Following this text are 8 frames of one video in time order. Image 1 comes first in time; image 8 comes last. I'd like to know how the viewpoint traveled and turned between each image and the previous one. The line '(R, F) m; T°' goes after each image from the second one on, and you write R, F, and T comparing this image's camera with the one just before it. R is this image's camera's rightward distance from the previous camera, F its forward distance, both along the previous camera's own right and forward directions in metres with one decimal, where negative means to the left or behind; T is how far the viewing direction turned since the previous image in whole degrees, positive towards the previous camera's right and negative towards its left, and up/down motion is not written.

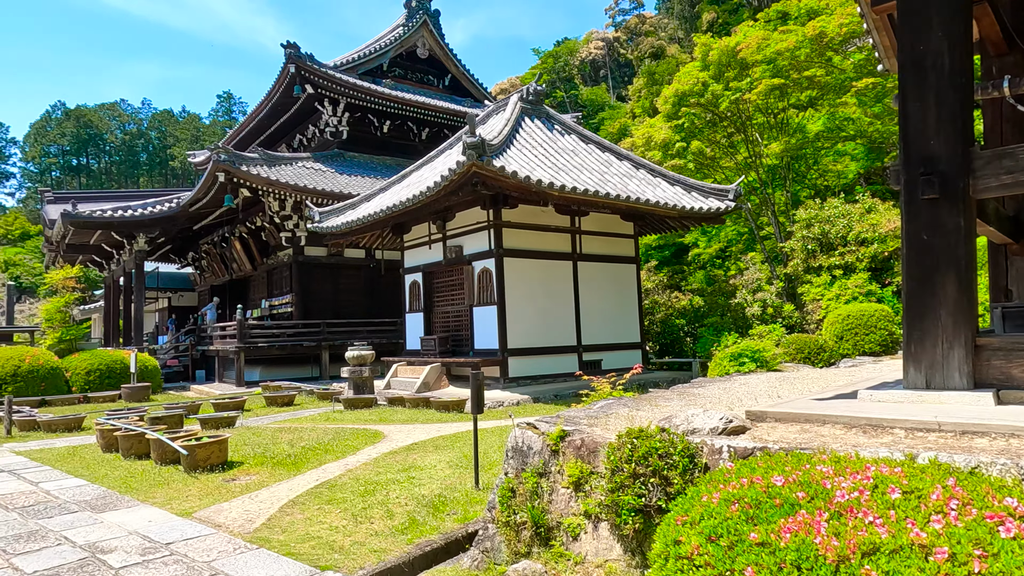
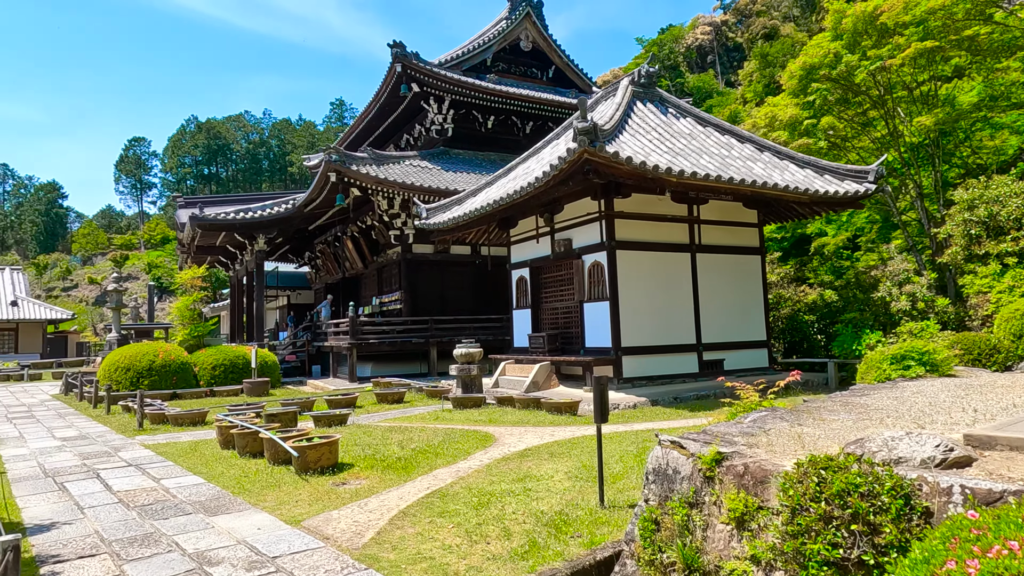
(-0.2, +0.5) m; -9°
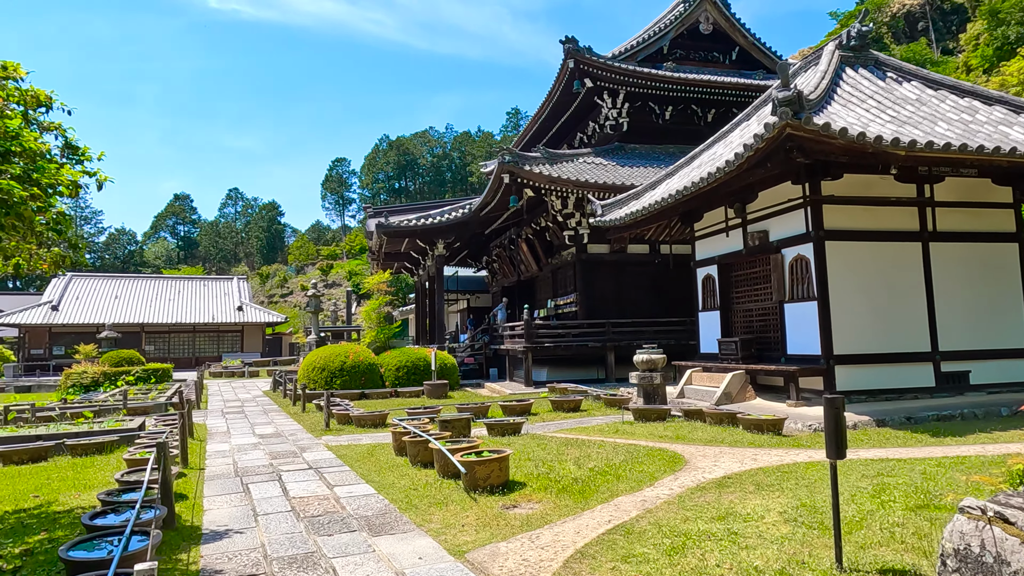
(-0.1, +0.7) m; -15°
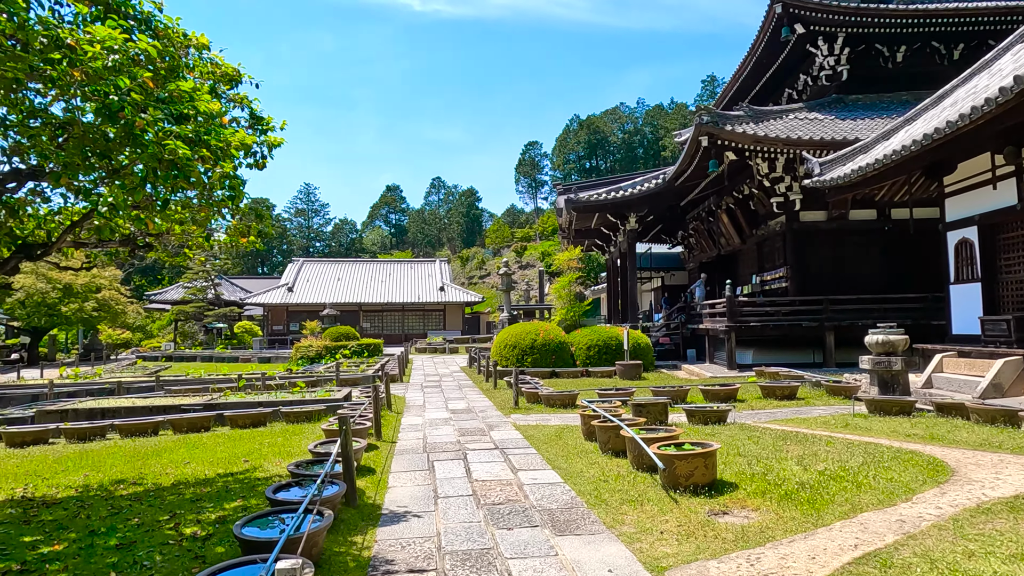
(-0.1, +0.6) m; -17°
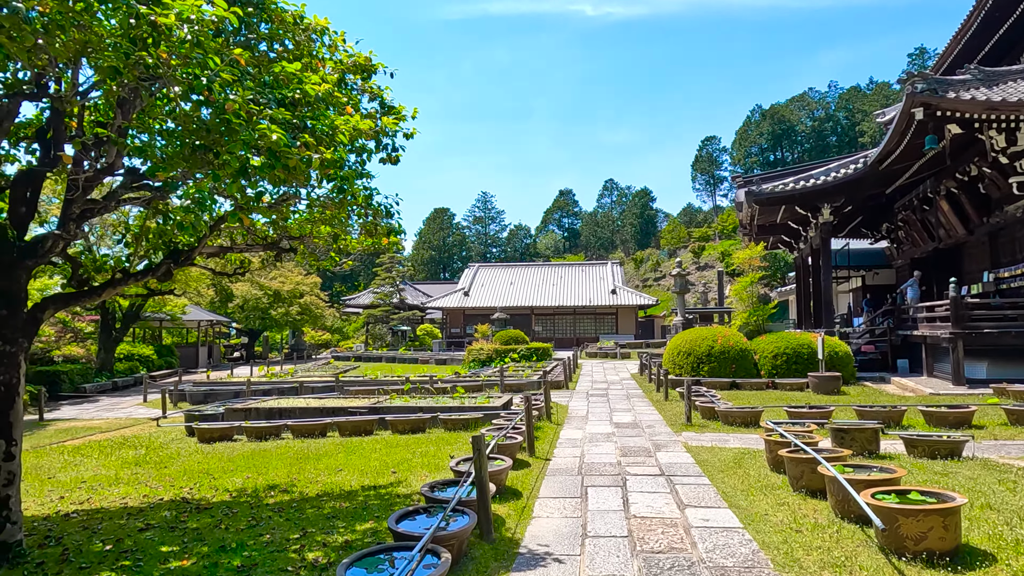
(+0.1, +0.7) m; -15°
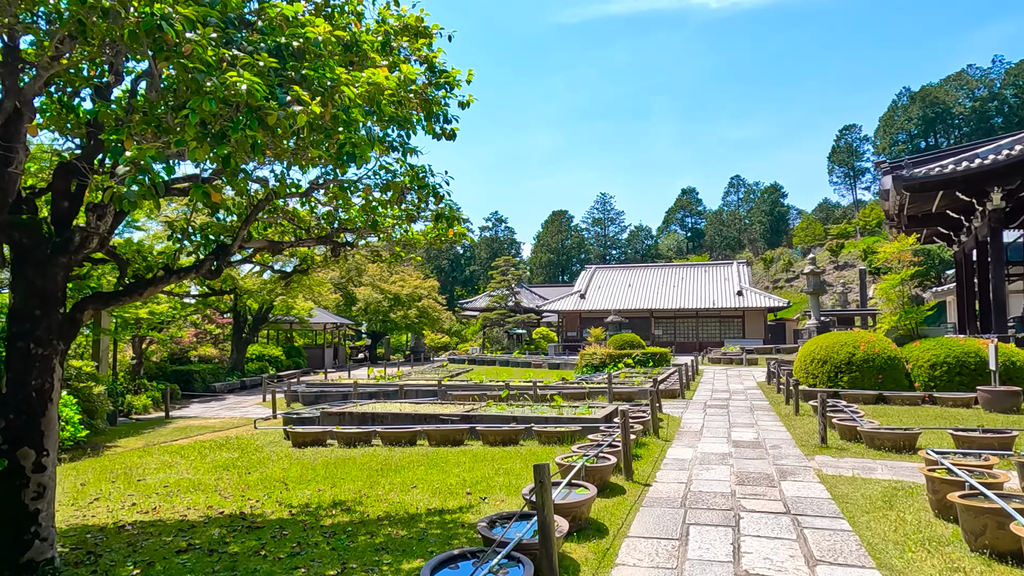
(+0.2, +0.7) m; -10°
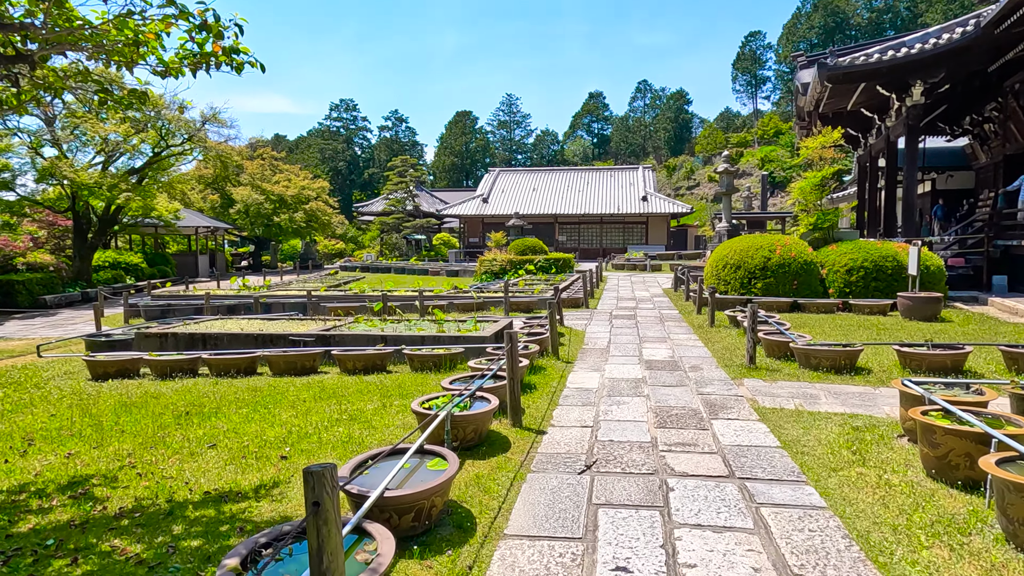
(+0.4, +1.6) m; +8°
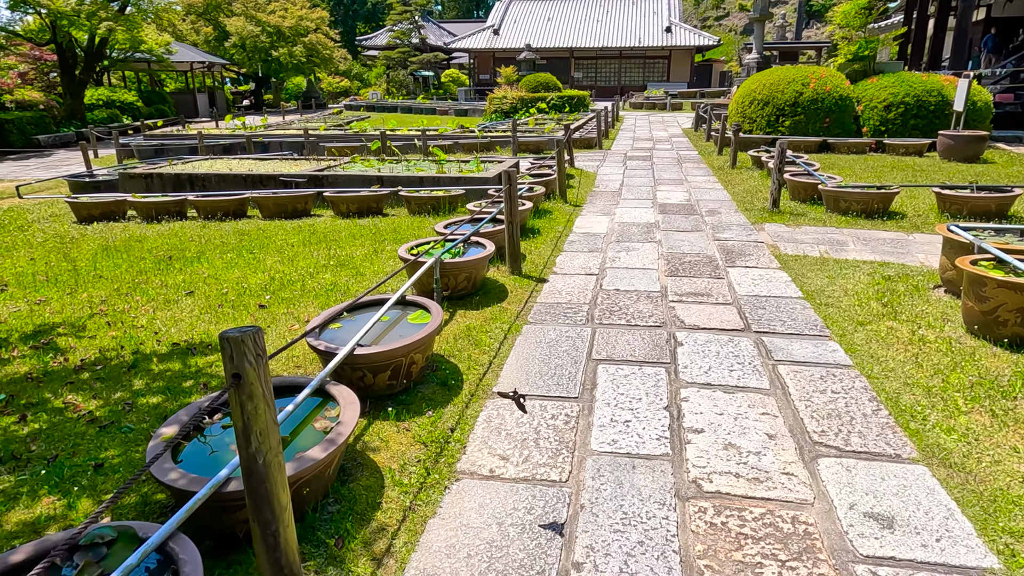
(+0.1, +0.4) m; -1°
